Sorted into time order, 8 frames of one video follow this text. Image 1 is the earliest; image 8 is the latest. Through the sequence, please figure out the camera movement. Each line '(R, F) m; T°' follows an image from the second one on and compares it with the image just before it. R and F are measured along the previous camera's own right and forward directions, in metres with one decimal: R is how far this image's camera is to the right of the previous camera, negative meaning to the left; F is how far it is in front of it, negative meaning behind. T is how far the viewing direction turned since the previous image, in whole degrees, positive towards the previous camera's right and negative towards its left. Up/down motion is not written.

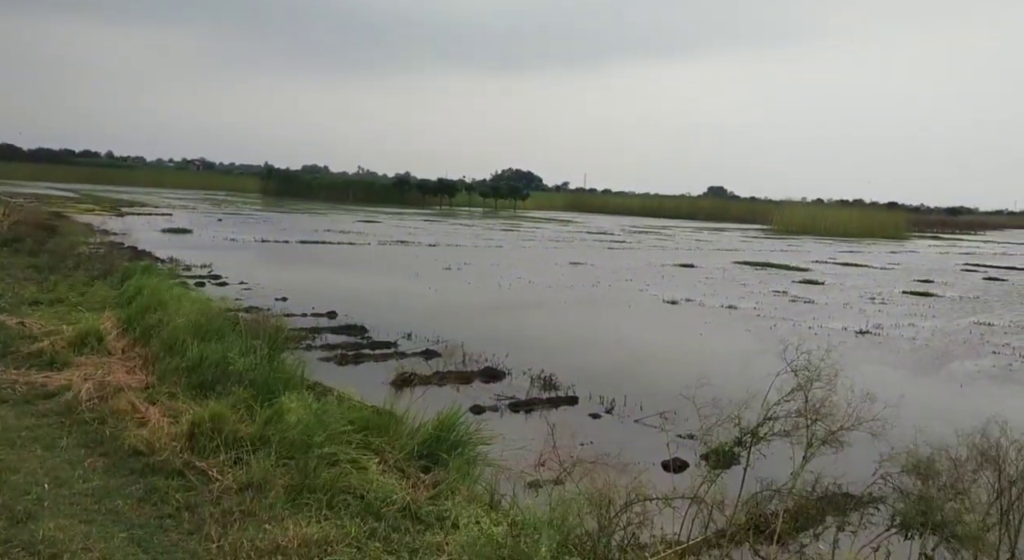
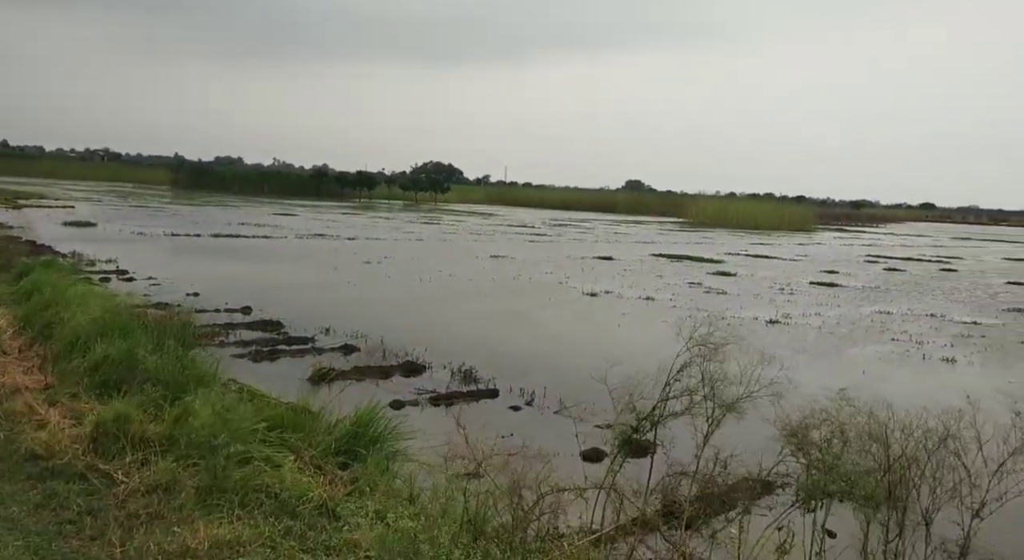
(+0.6, 0.0) m; +4°
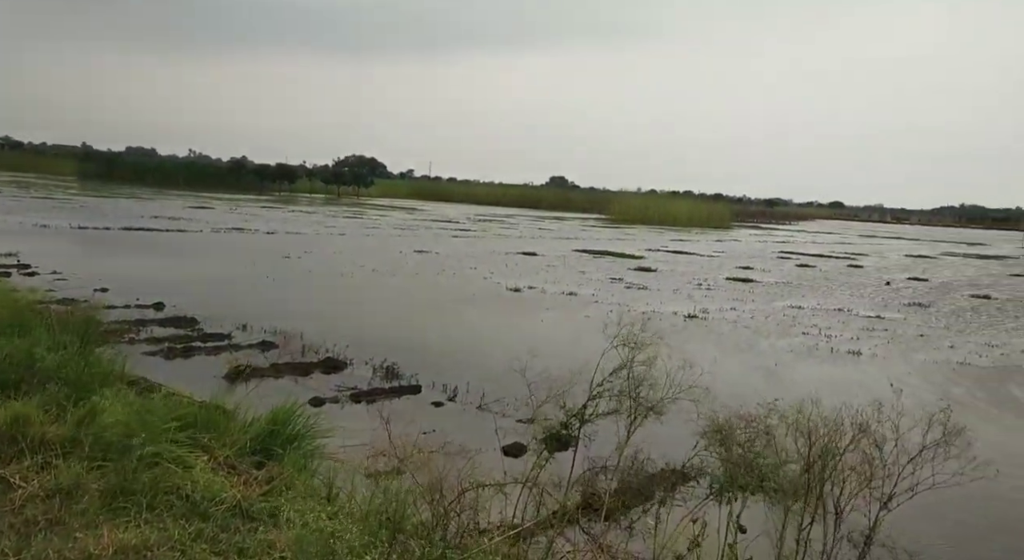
(+0.5, 0.0) m; +4°
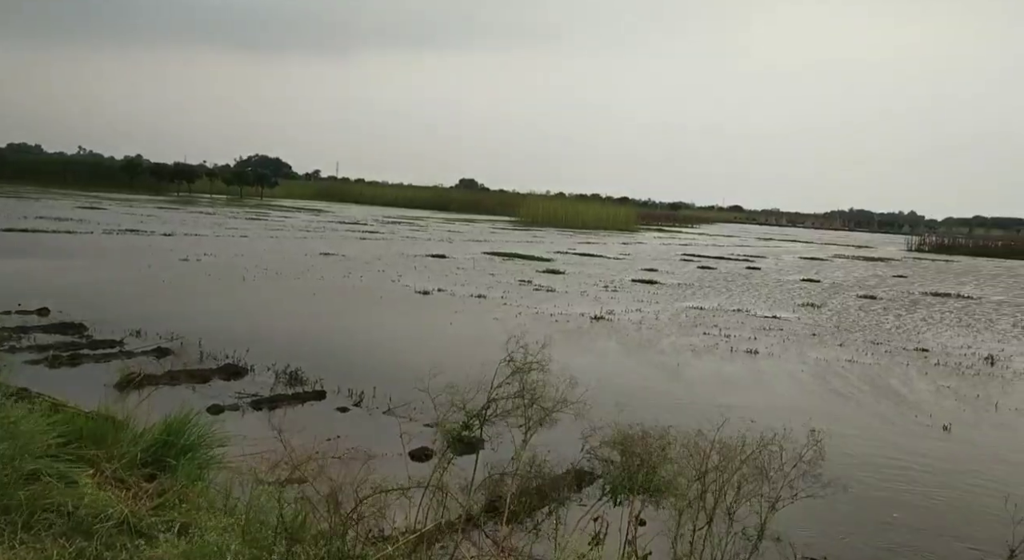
(+0.6, 0.0) m; +5°
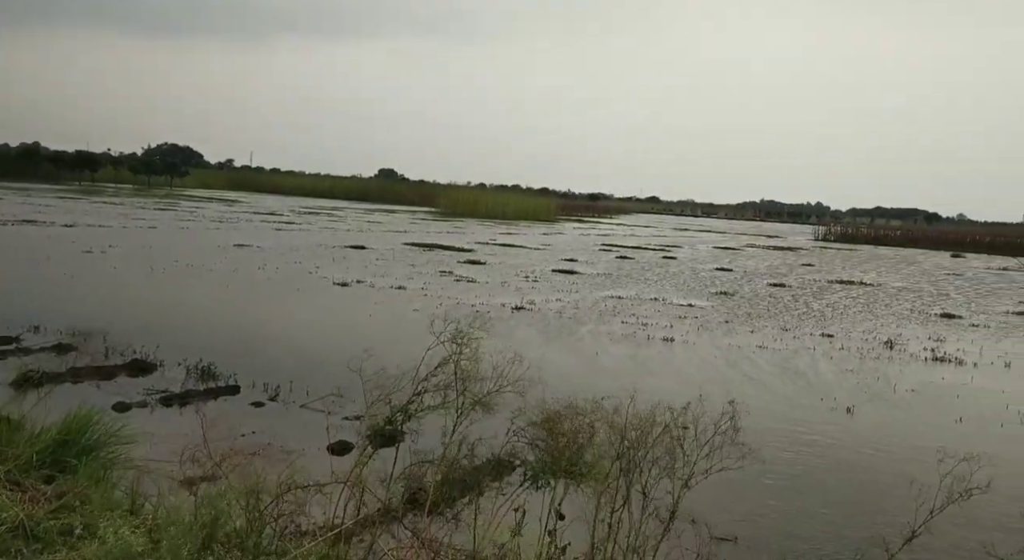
(+0.5, 0.0) m; +4°
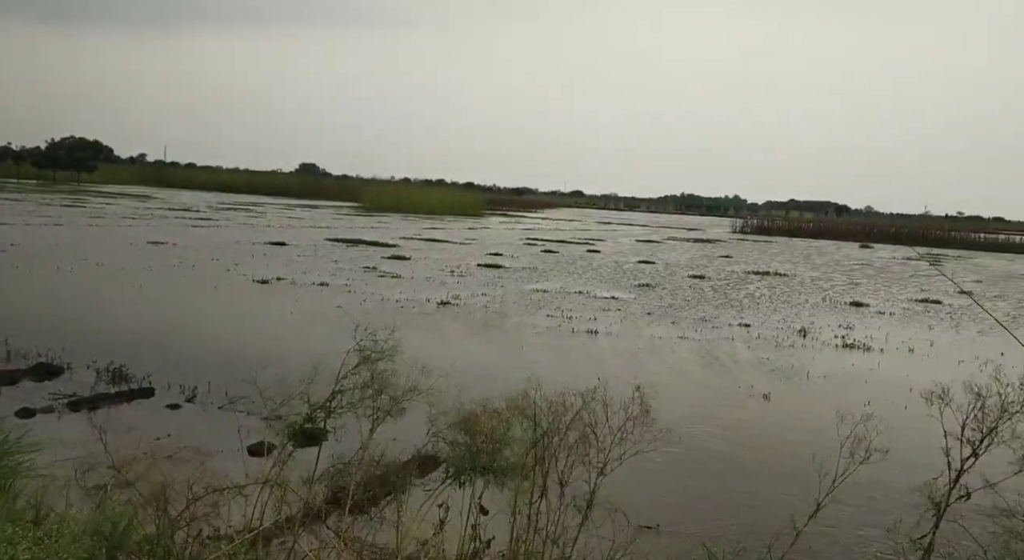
(+0.5, 0.0) m; +4°
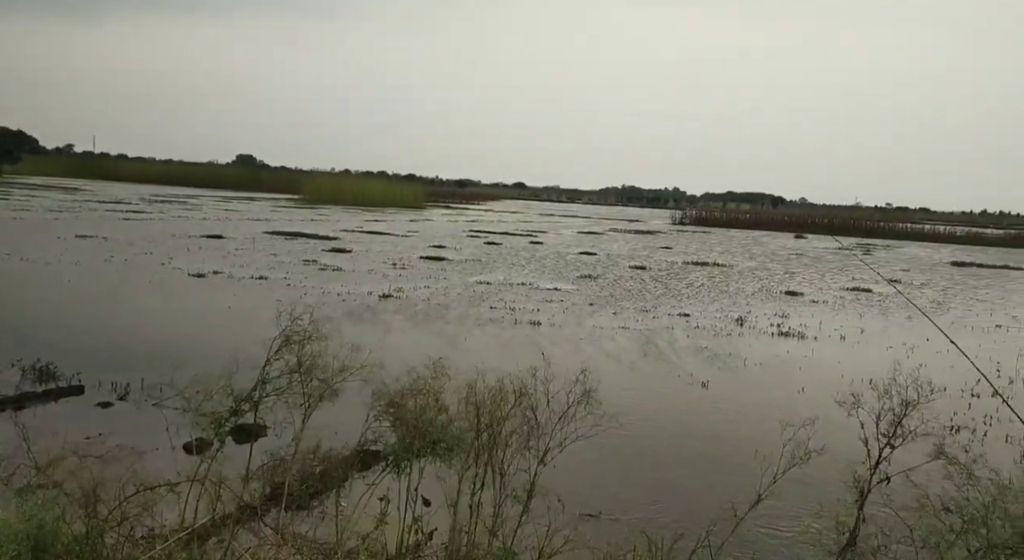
(+0.4, 0.0) m; +3°
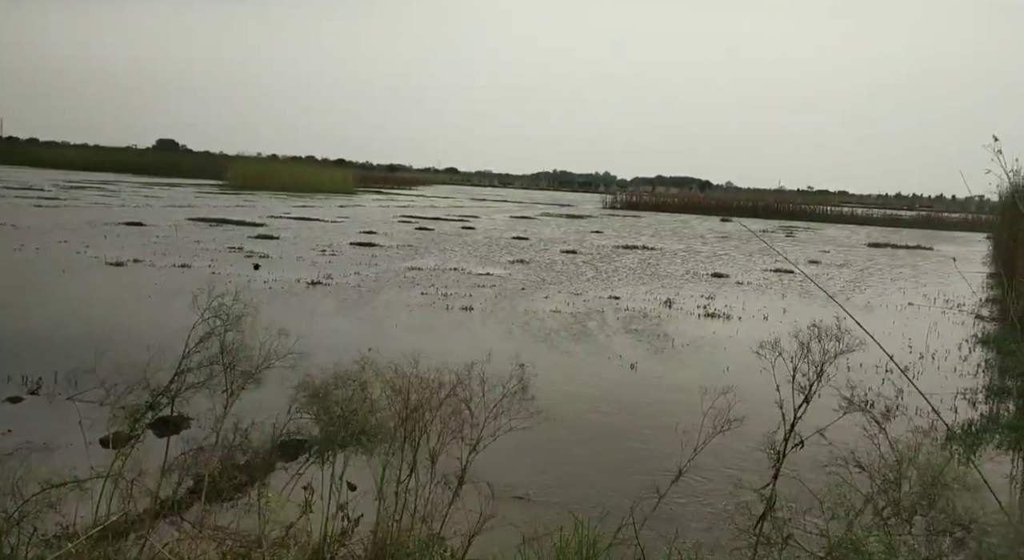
(+0.4, 0.0) m; +4°
